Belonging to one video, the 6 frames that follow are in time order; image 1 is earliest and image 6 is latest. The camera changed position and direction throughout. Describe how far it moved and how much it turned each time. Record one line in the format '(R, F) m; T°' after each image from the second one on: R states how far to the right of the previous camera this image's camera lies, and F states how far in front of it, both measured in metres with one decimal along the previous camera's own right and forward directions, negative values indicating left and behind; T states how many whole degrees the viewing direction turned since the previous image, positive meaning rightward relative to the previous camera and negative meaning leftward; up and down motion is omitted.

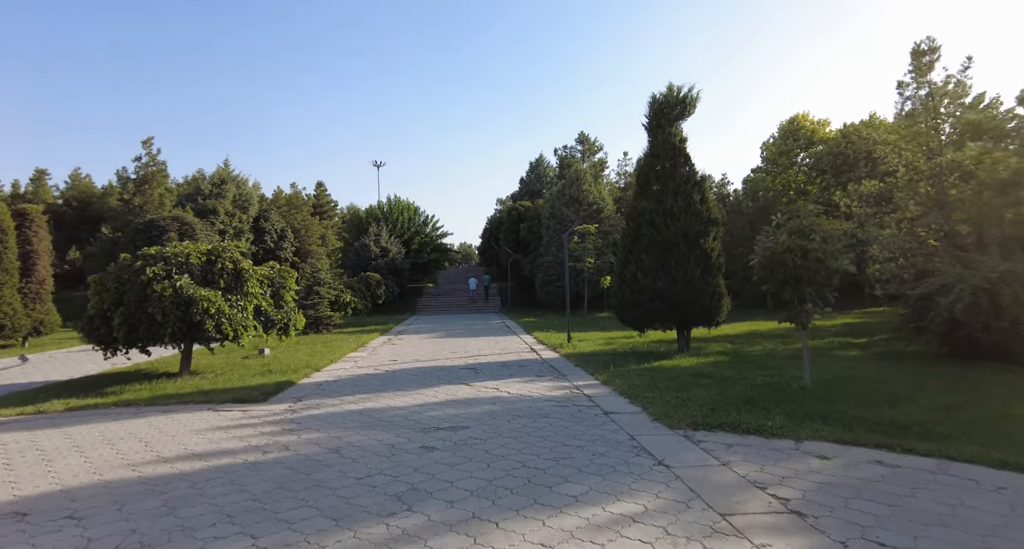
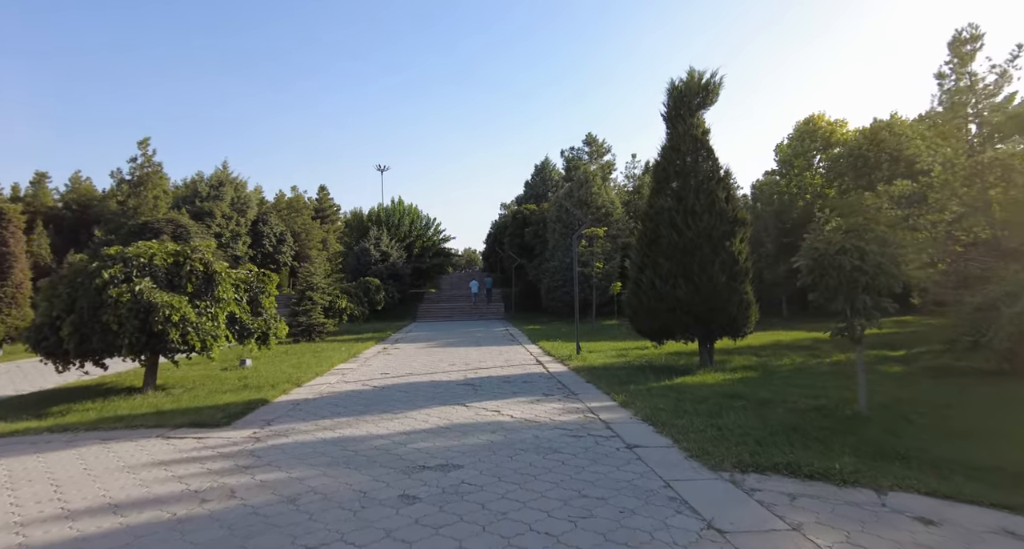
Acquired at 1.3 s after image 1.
(0.0, +1.1) m; 0°
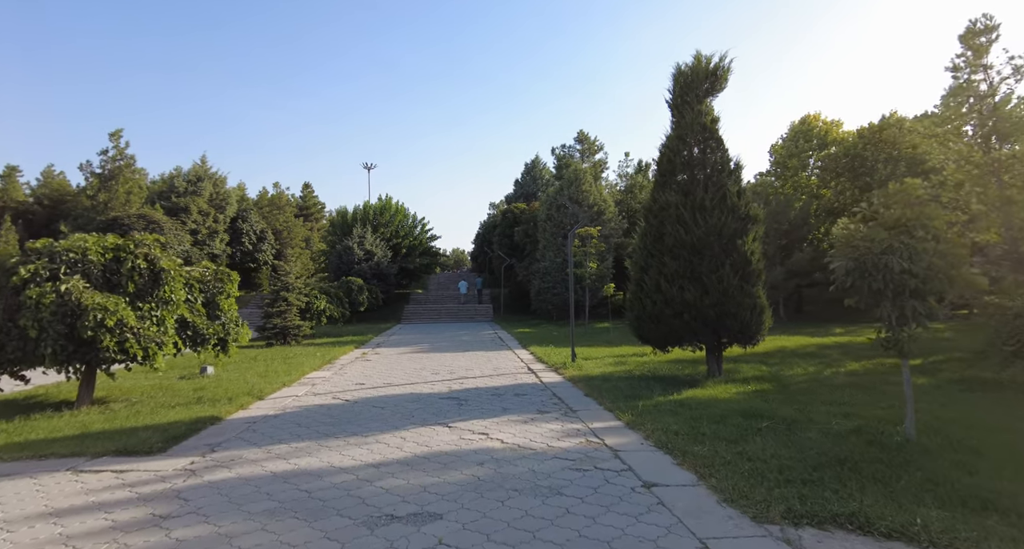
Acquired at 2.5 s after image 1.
(0.0, +1.0) m; +1°
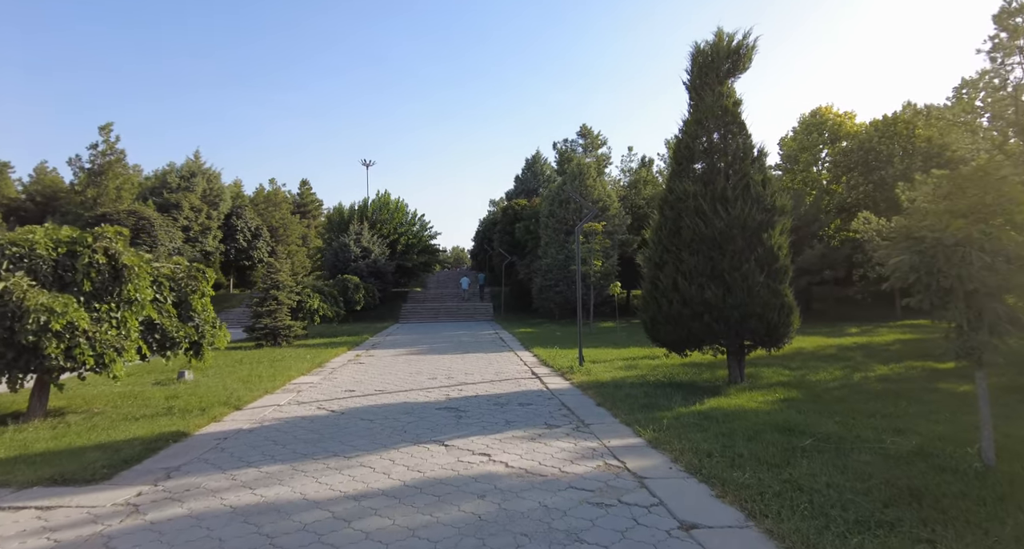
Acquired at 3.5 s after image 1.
(-0.1, +0.8) m; 0°
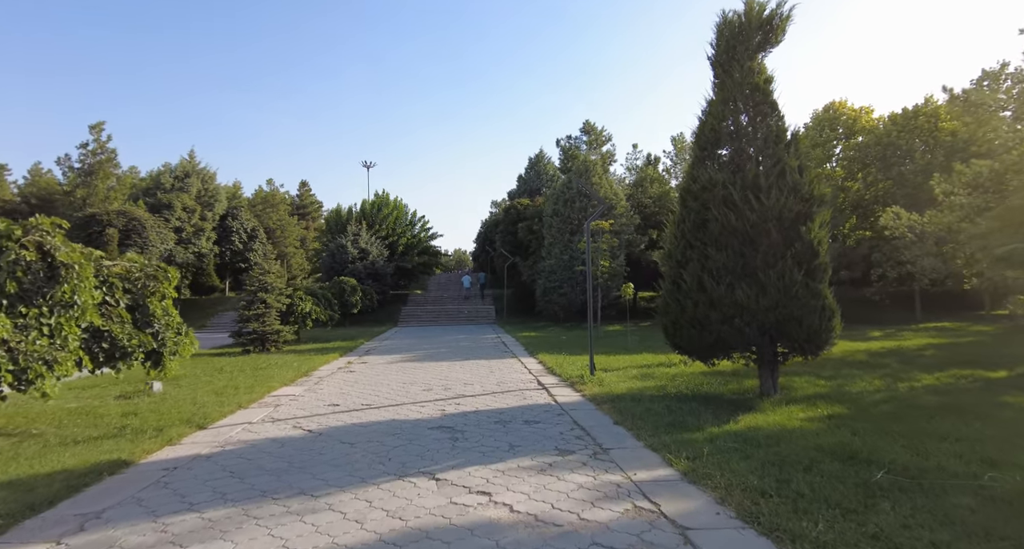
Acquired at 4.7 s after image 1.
(0.0, +1.0) m; 0°
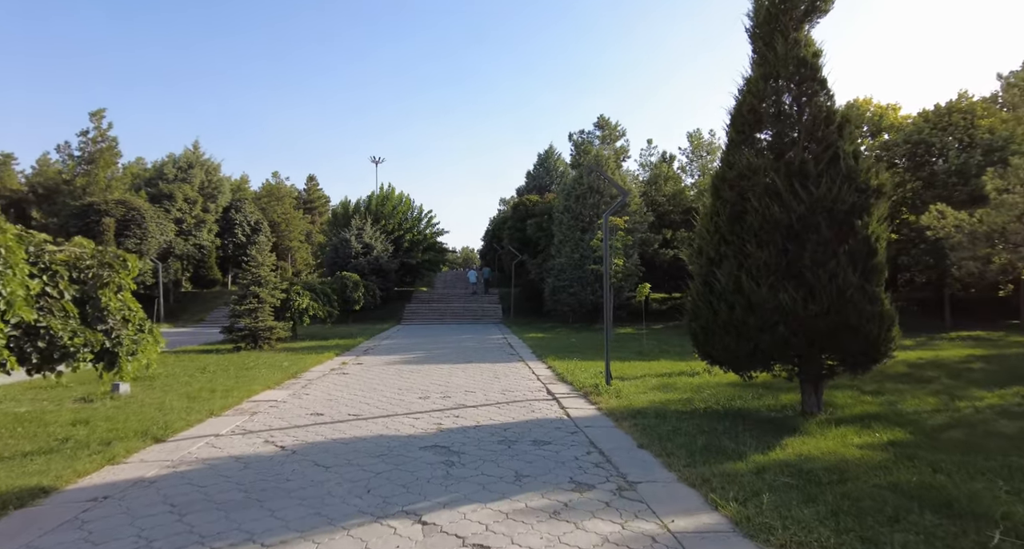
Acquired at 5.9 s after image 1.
(0.0, +1.0) m; -1°
